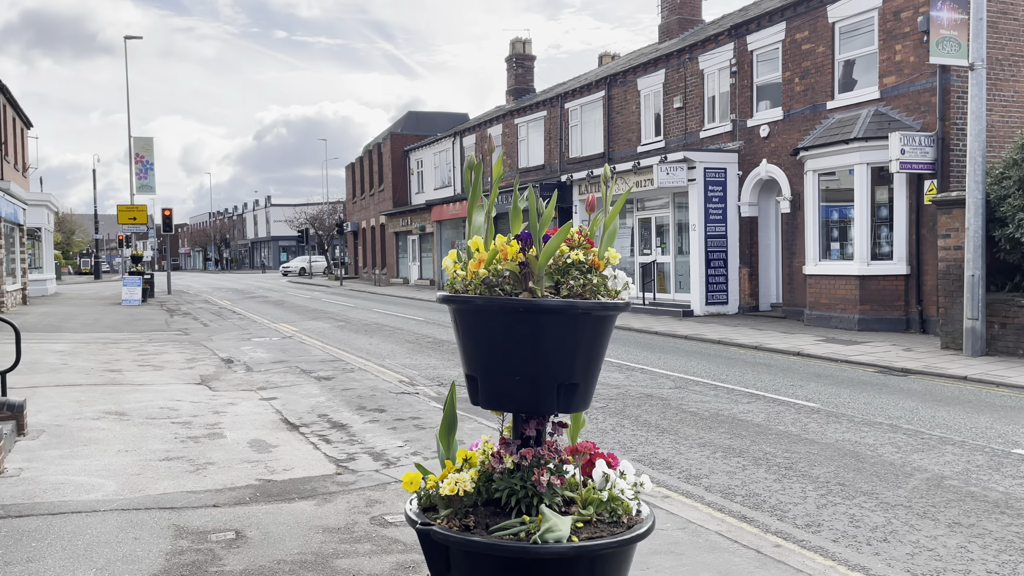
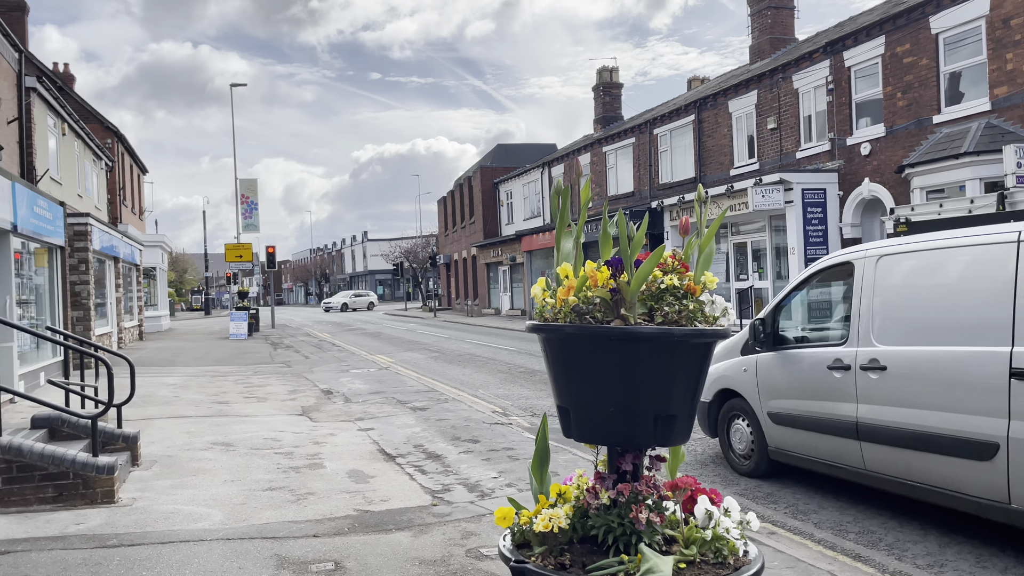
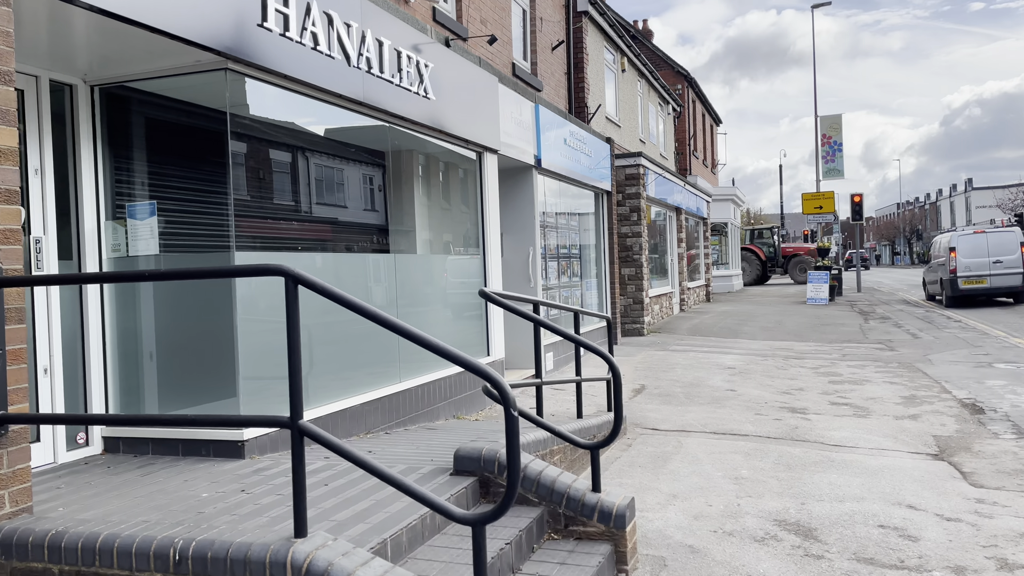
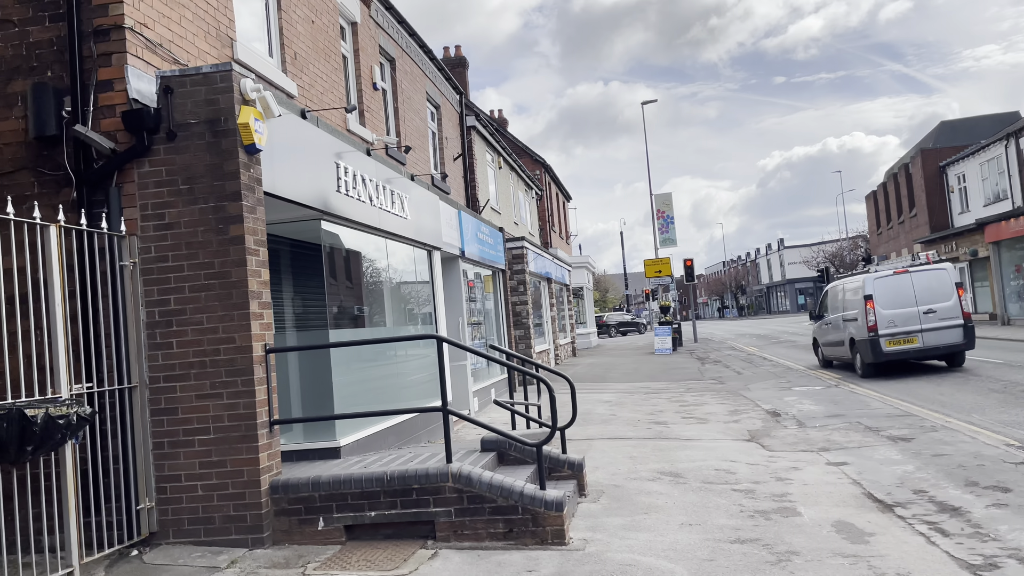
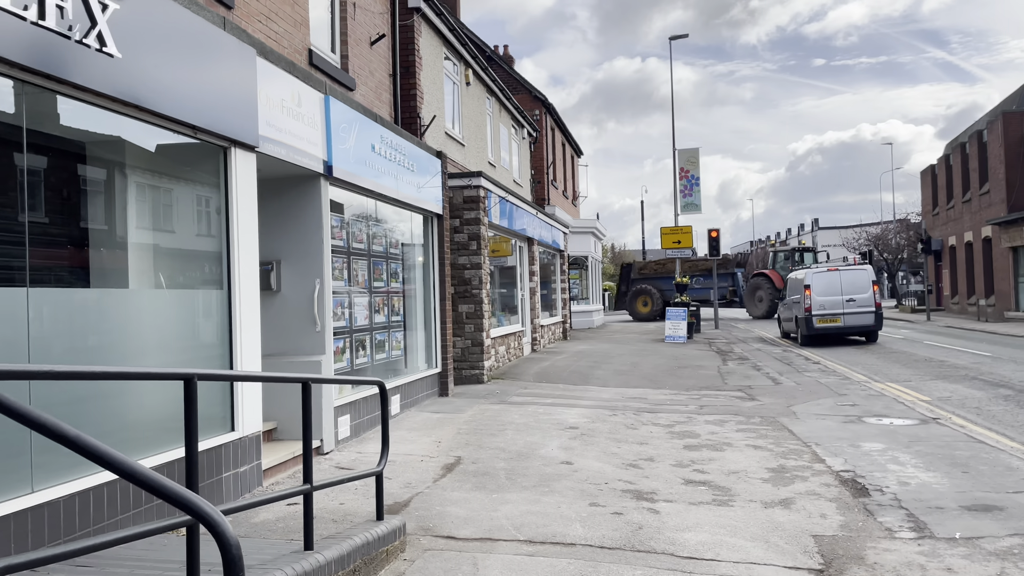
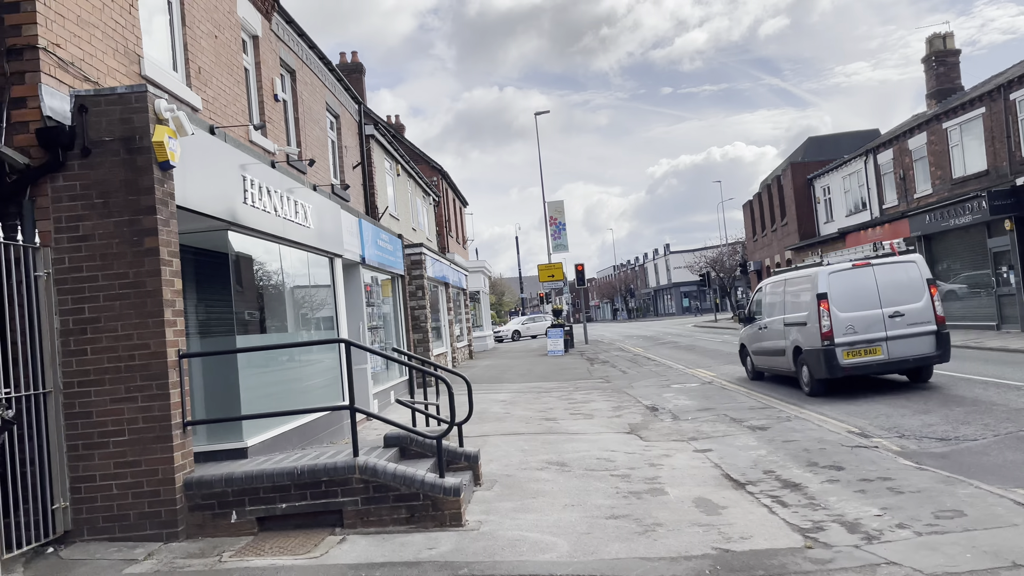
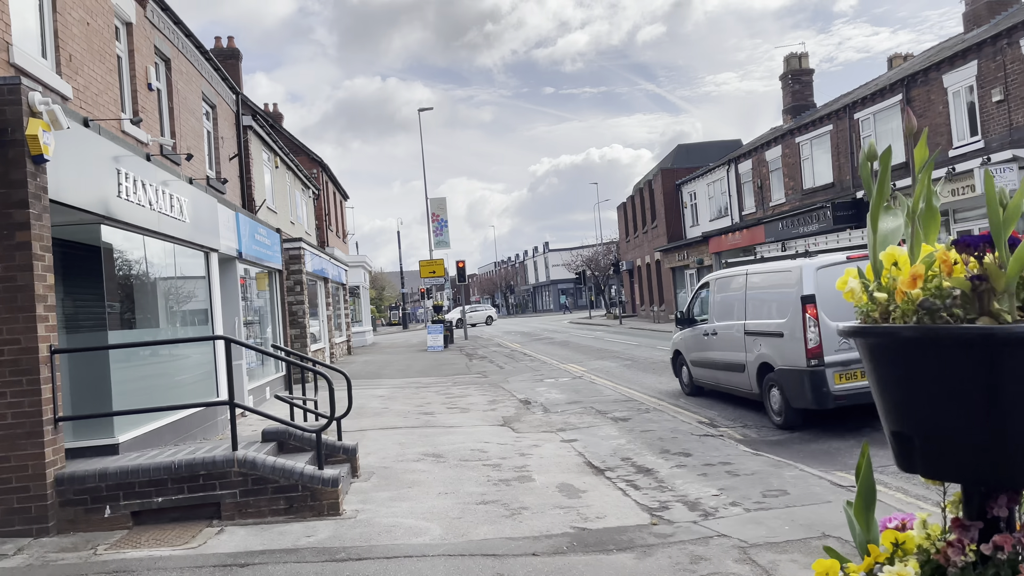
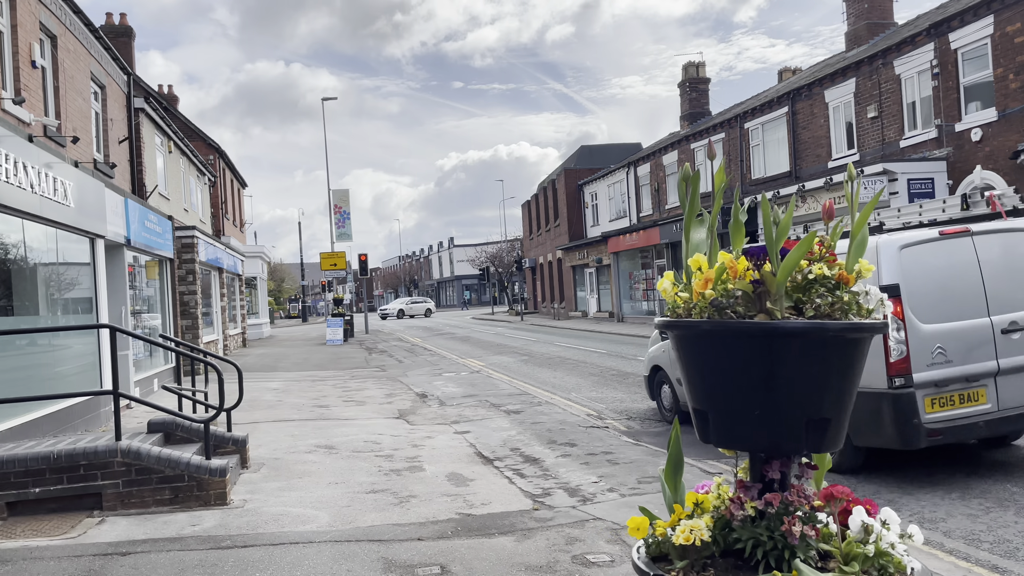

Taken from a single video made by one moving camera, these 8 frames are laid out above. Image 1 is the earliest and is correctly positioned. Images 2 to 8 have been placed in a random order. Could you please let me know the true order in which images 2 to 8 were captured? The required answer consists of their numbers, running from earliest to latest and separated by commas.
2, 8, 7, 6, 4, 3, 5
